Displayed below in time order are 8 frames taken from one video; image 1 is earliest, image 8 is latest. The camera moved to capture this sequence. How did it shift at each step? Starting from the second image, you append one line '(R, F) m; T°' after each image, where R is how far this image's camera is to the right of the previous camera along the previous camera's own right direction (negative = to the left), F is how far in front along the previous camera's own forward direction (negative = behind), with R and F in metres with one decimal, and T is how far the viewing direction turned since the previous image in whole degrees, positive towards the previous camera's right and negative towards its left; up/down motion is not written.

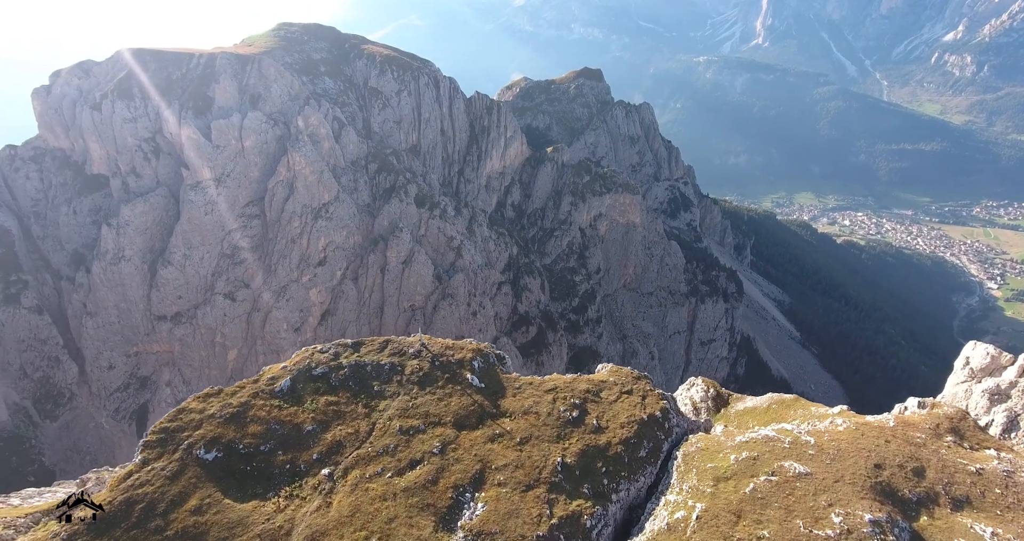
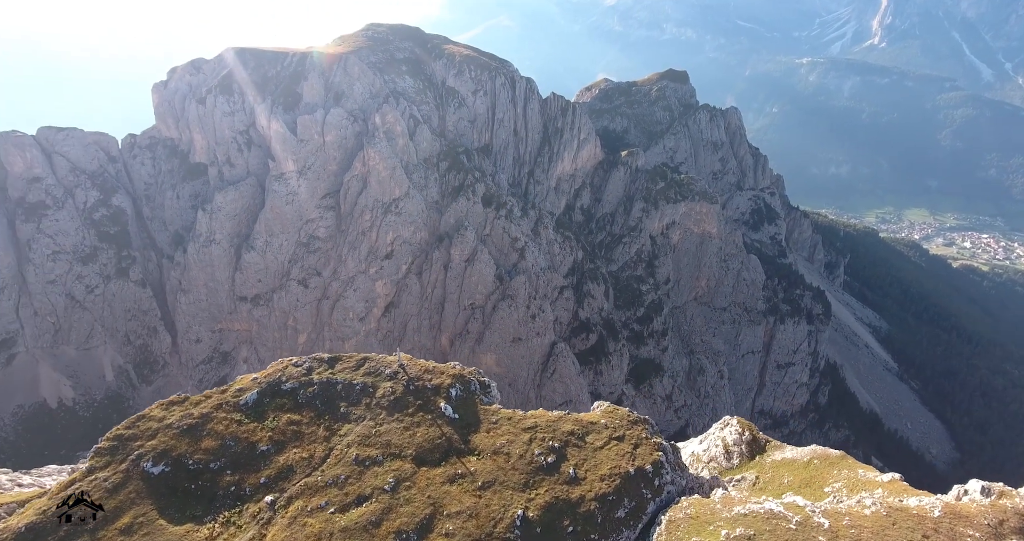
(+8.1, +1.0) m; -10°
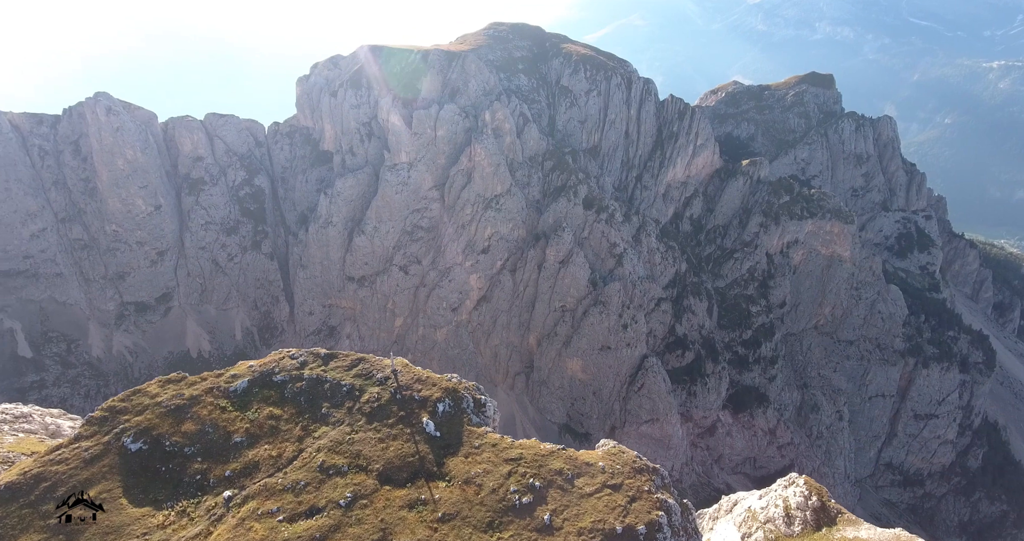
(+10.3, +3.2) m; -15°
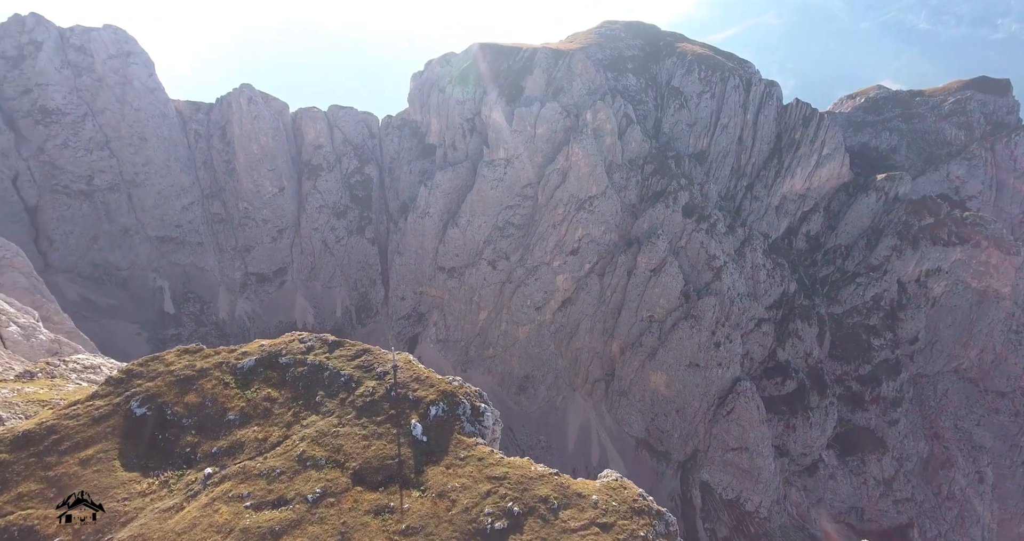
(+8.2, +3.7) m; -13°
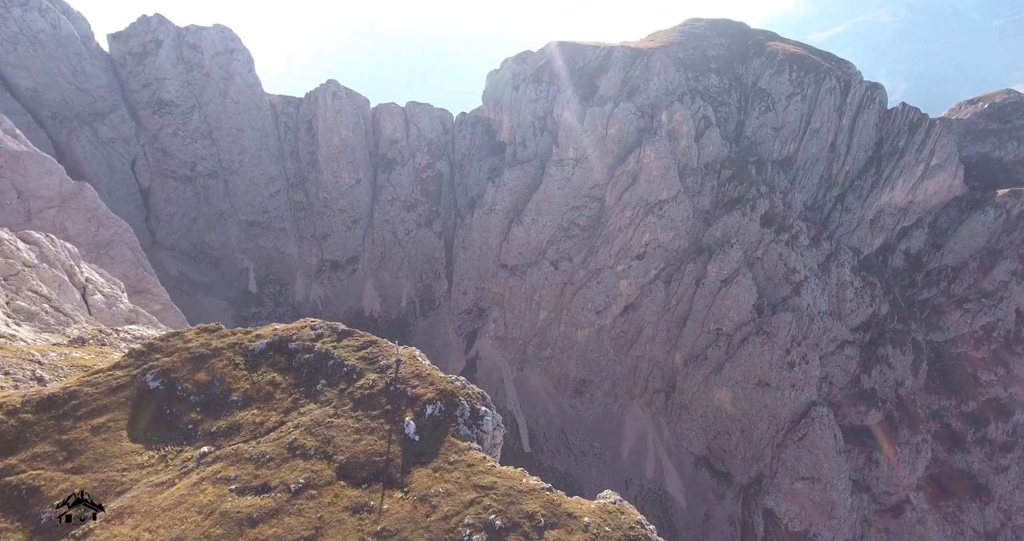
(+5.2, +2.4) m; -8°
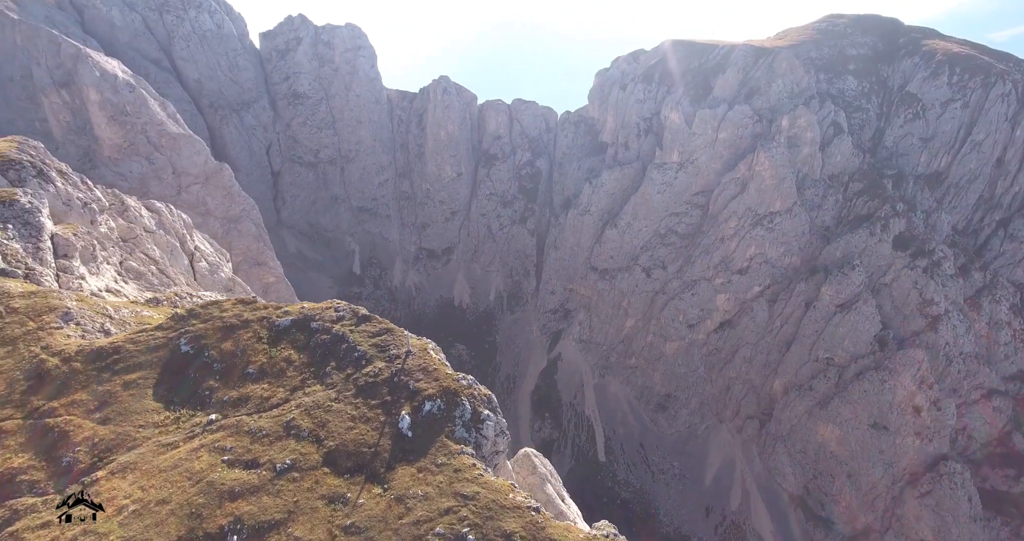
(+6.6, +3.4) m; -12°
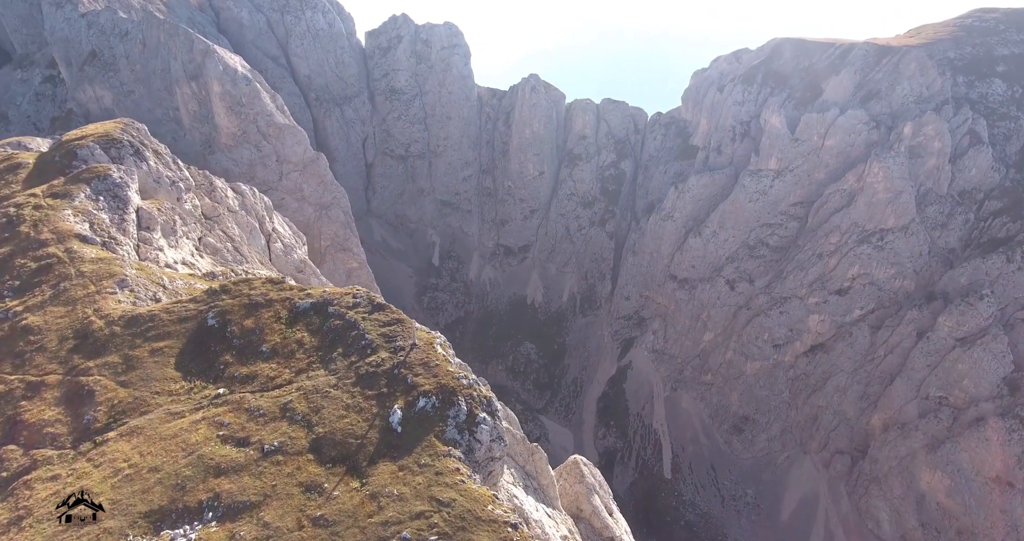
(+5.5, +2.9) m; -10°
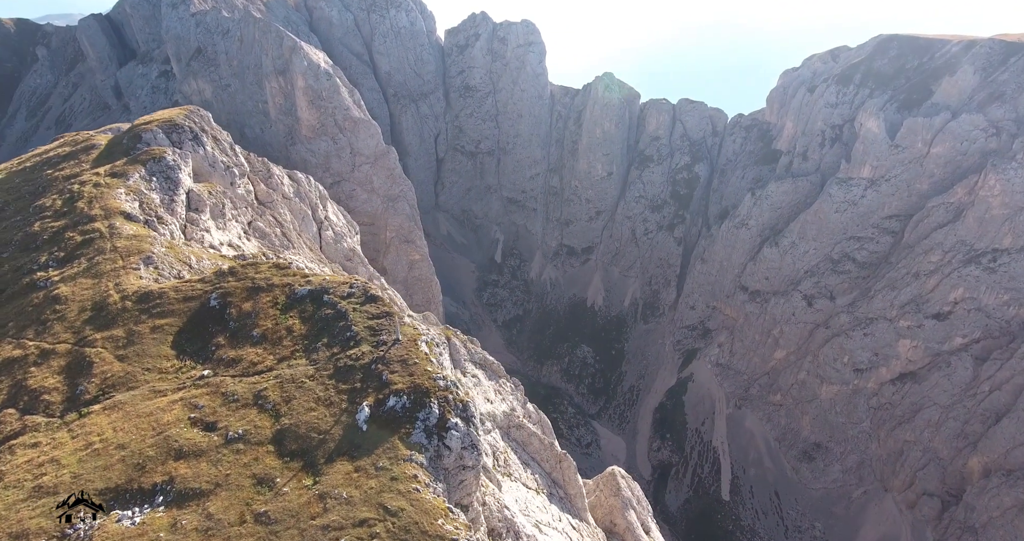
(+5.5, +3.8) m; -8°
